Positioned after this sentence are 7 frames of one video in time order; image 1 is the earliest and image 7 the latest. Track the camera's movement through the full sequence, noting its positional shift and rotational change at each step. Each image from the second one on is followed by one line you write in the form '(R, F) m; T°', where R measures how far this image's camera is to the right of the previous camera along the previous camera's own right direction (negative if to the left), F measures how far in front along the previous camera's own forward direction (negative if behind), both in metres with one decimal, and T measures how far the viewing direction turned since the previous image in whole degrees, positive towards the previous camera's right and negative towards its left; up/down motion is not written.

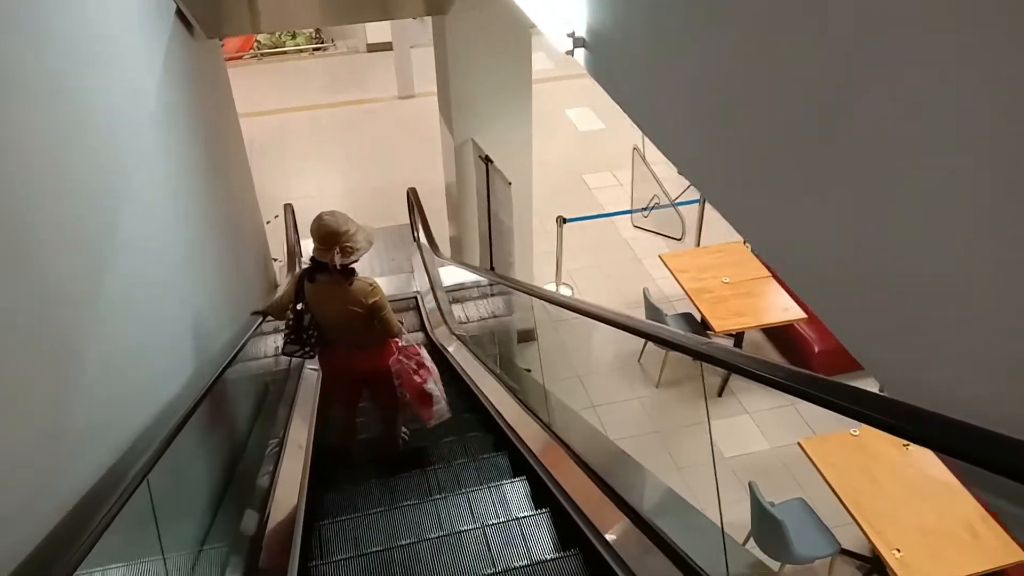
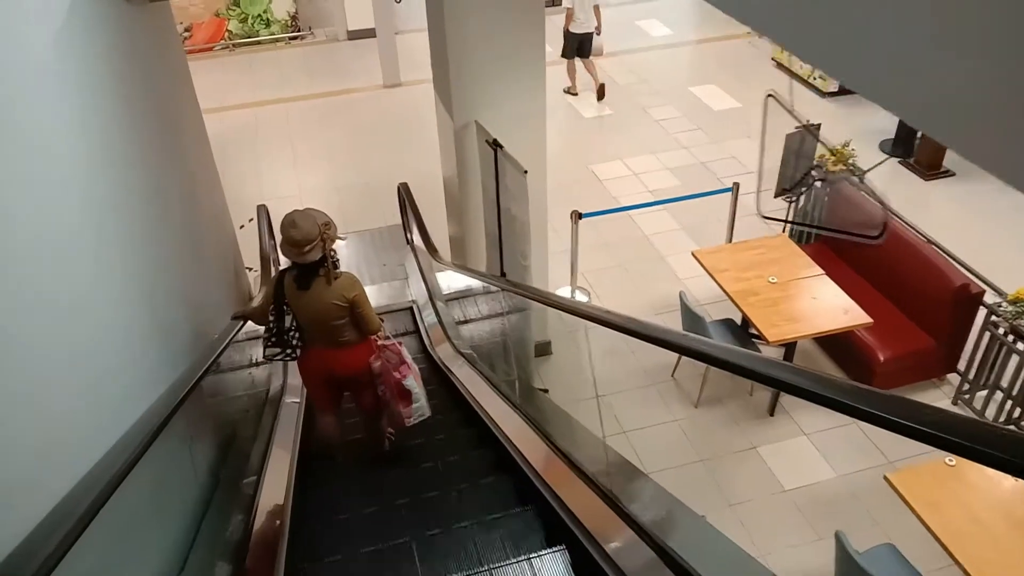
(-0.2, +0.8) m; +1°
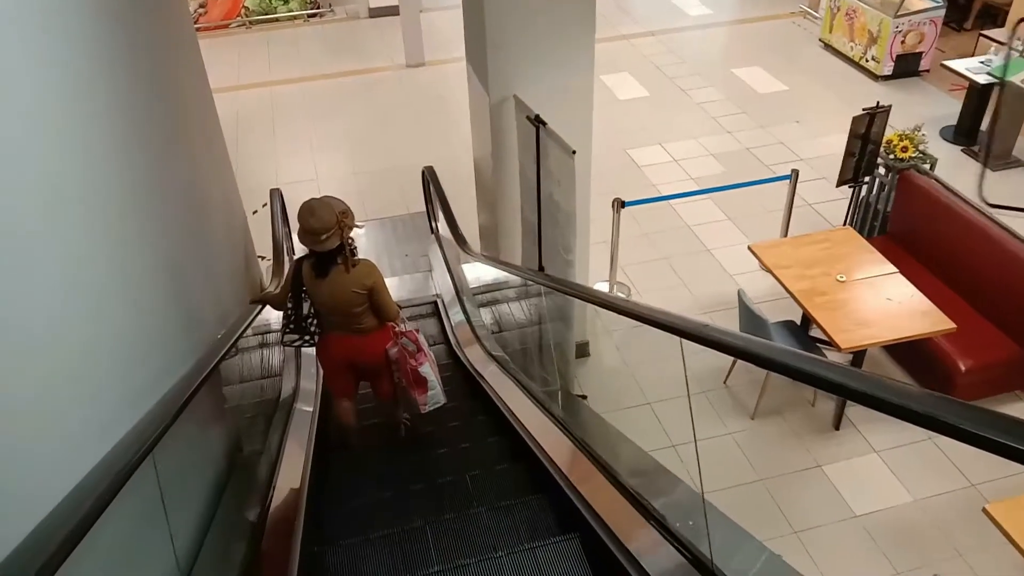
(-0.1, +0.5) m; -1°
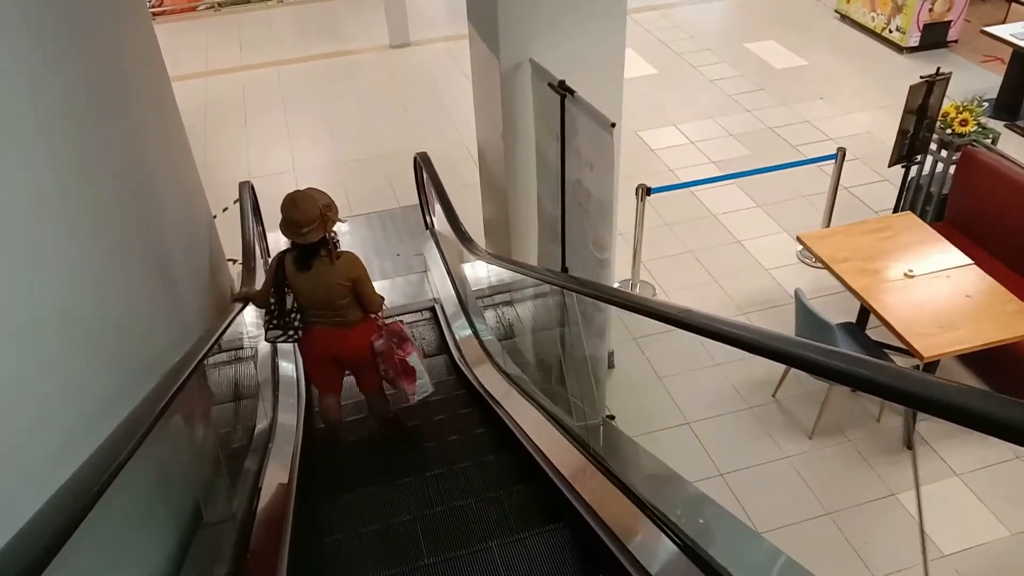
(-0.1, +0.7) m; +1°
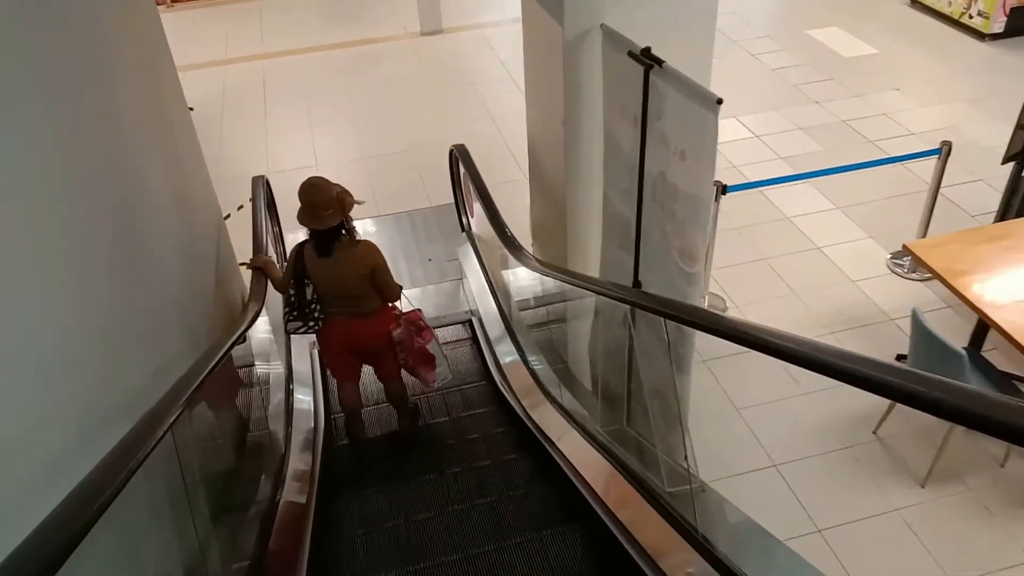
(-0.1, +0.6) m; -2°
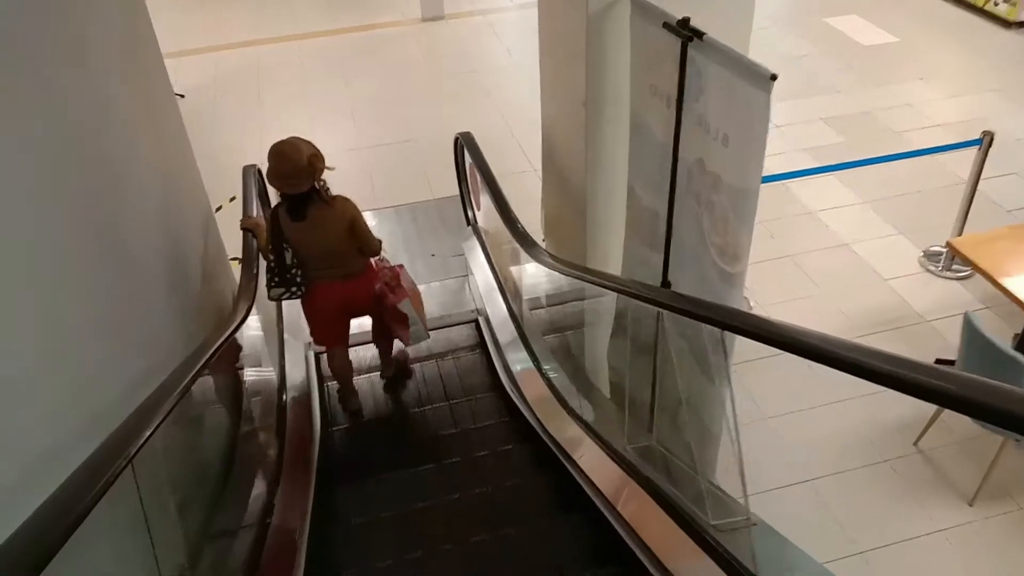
(-0.1, +0.3) m; 0°
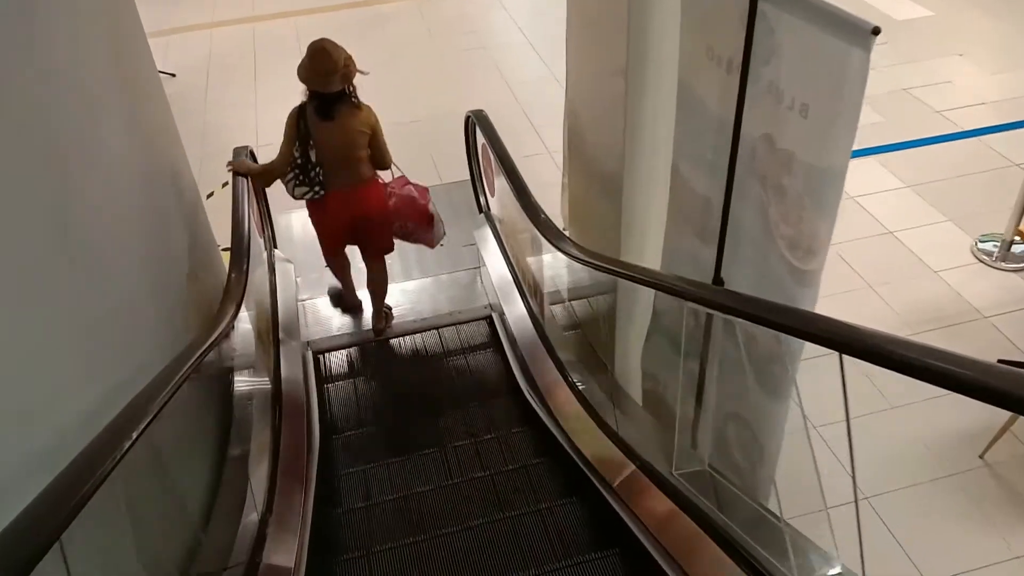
(-0.1, +0.3) m; 0°
